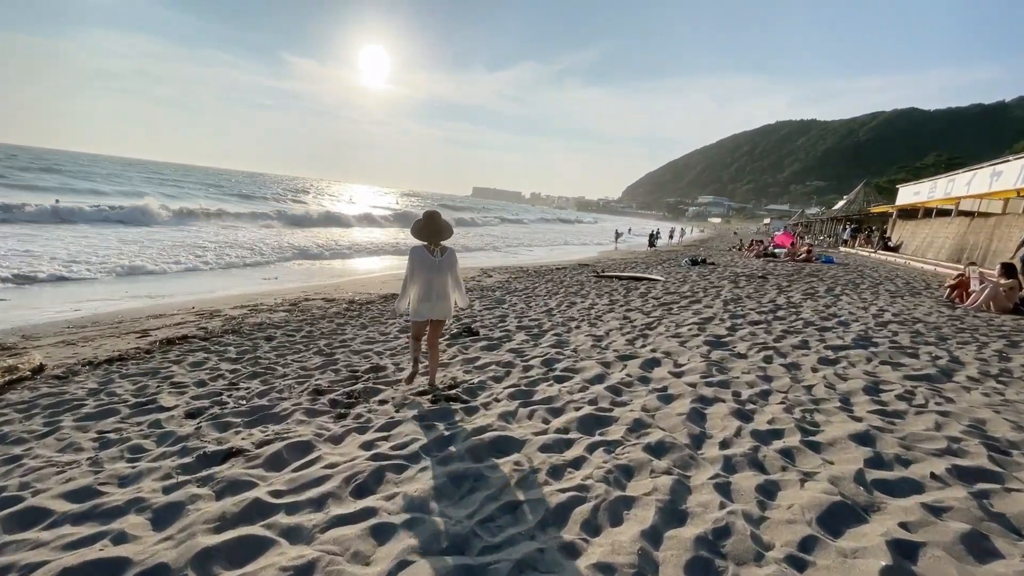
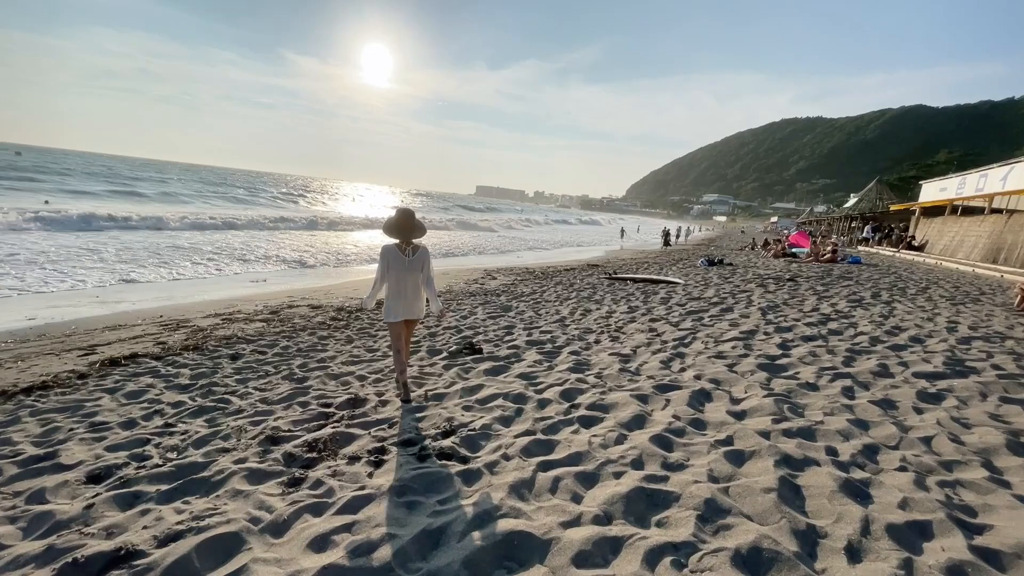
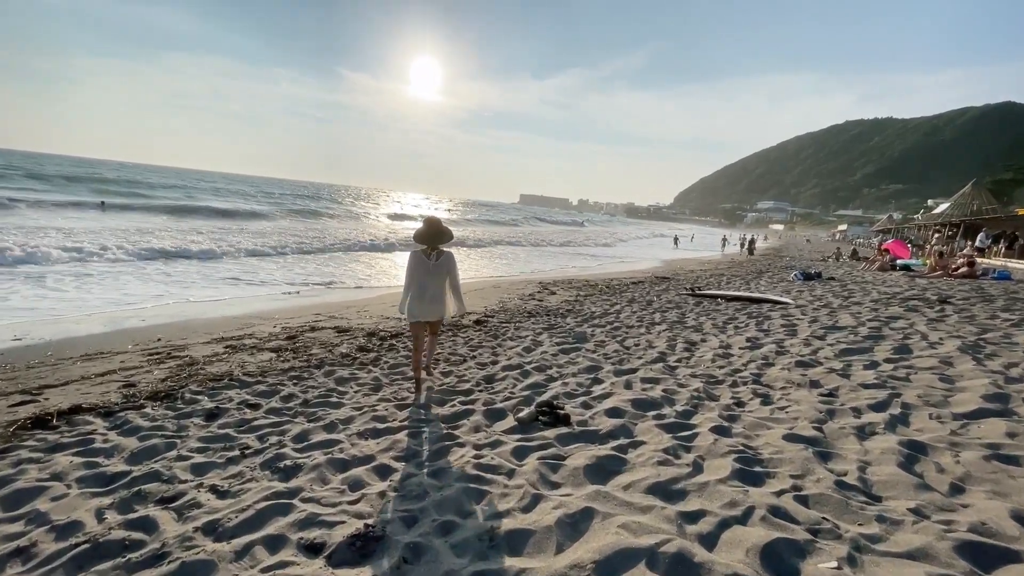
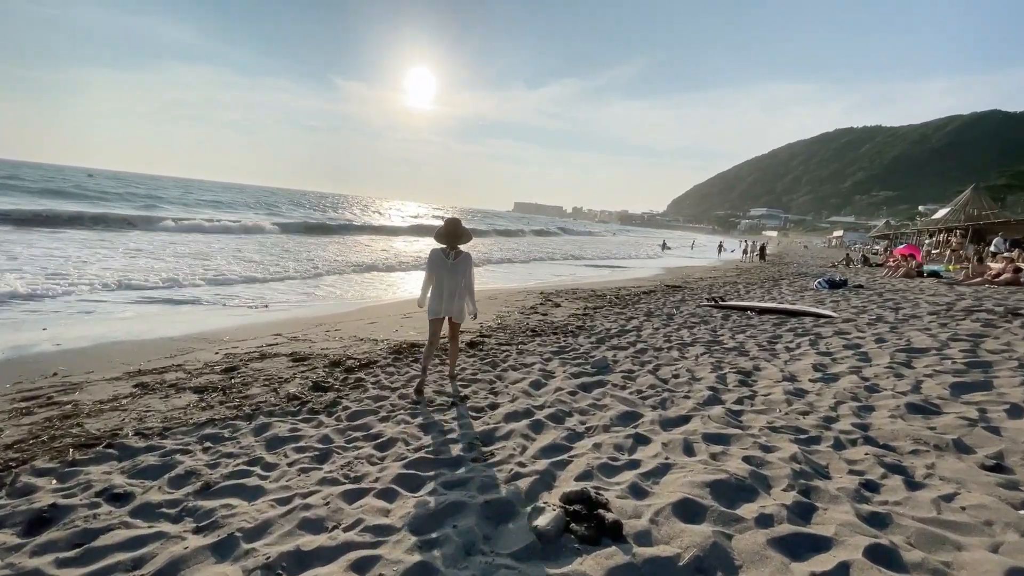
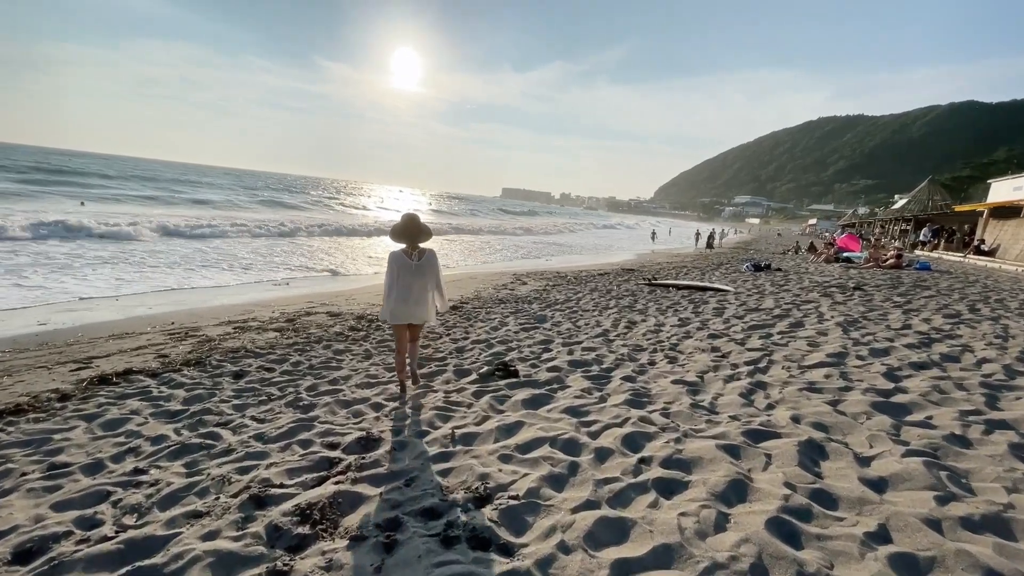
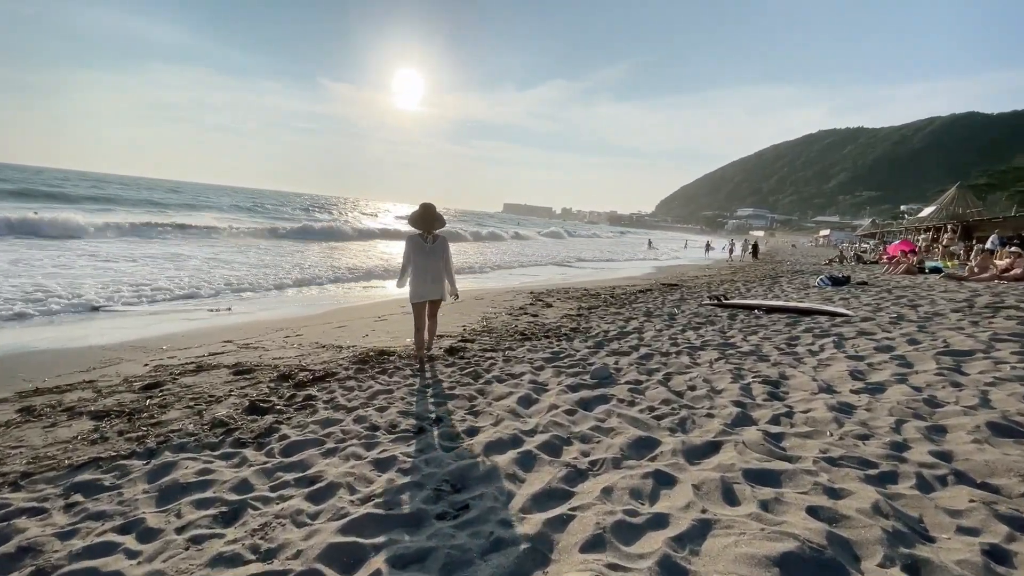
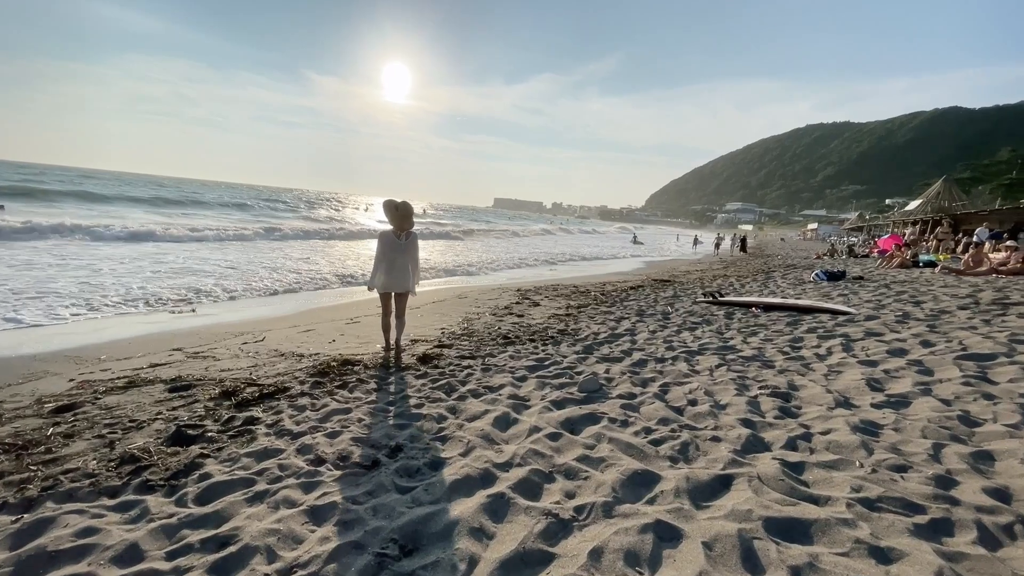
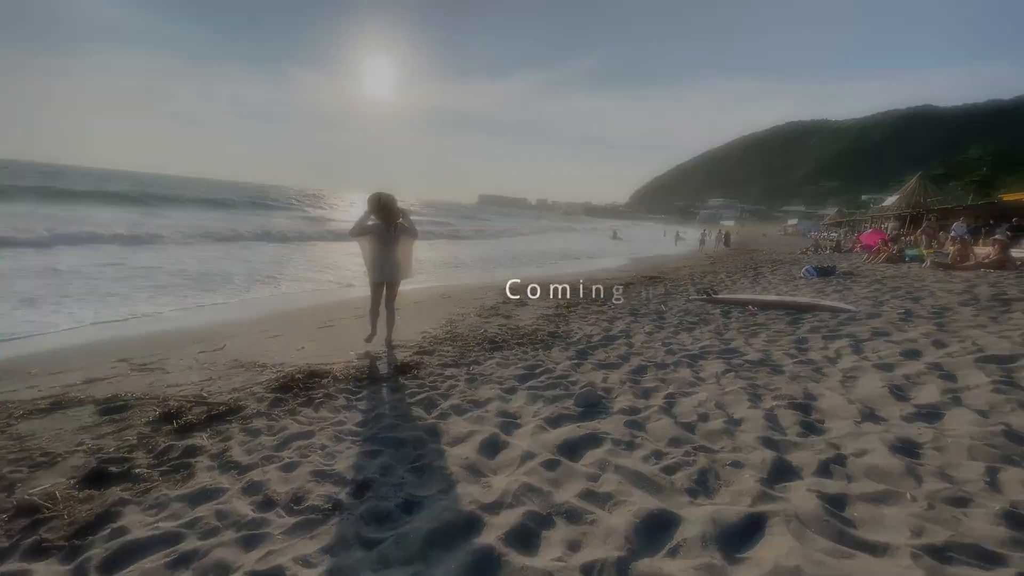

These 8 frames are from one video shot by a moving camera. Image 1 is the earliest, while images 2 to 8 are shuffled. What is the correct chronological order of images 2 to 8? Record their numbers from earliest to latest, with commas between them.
2, 5, 3, 4, 6, 7, 8
